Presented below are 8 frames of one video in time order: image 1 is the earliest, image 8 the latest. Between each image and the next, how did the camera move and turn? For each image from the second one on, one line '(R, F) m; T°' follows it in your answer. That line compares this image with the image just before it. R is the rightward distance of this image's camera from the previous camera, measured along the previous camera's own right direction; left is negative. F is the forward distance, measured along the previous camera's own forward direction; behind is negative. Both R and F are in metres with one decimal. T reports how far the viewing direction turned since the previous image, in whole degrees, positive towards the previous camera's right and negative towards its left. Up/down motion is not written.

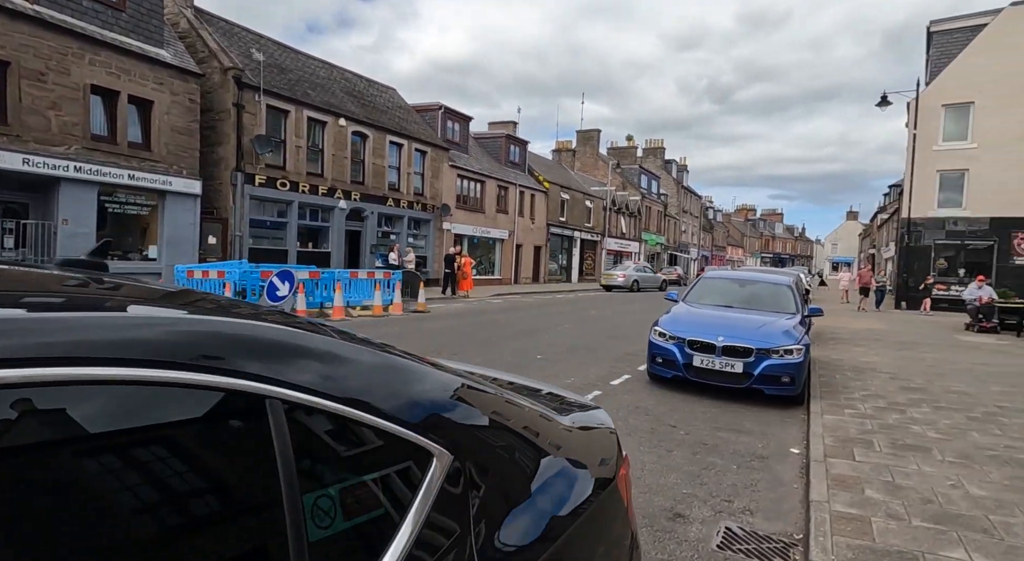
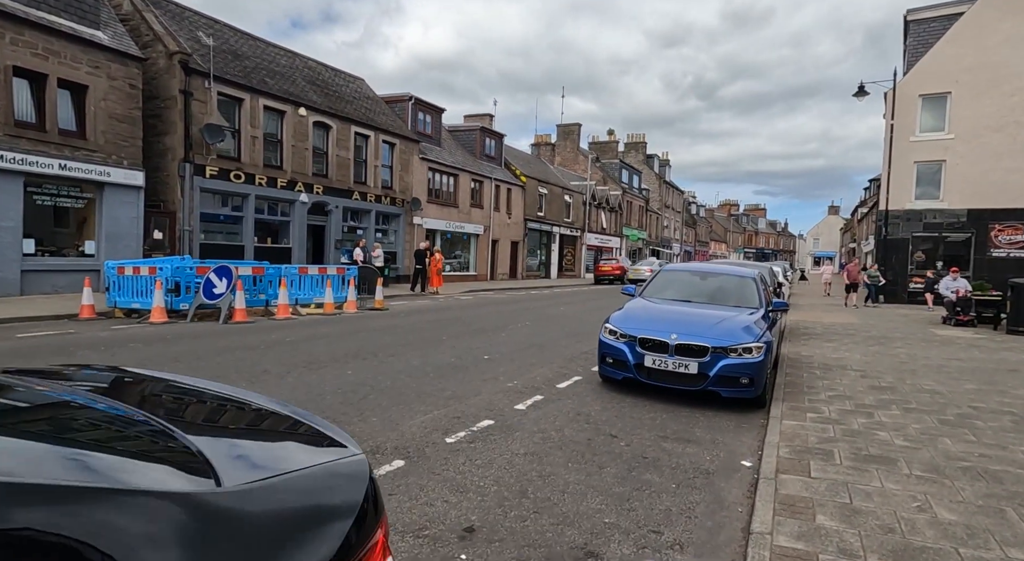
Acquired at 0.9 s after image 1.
(+0.6, +0.7) m; +1°
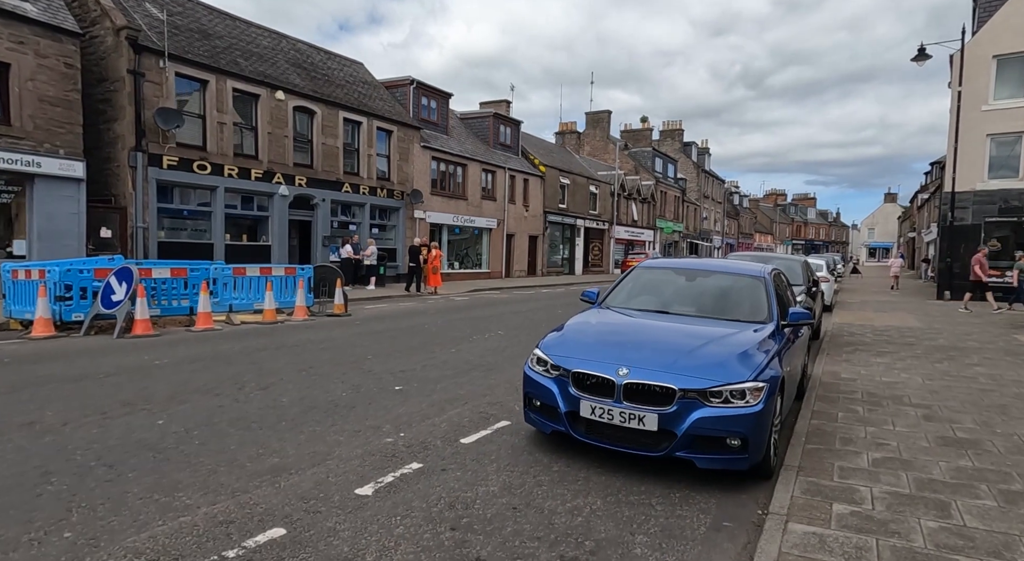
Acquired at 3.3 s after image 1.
(+1.3, +2.3) m; -4°
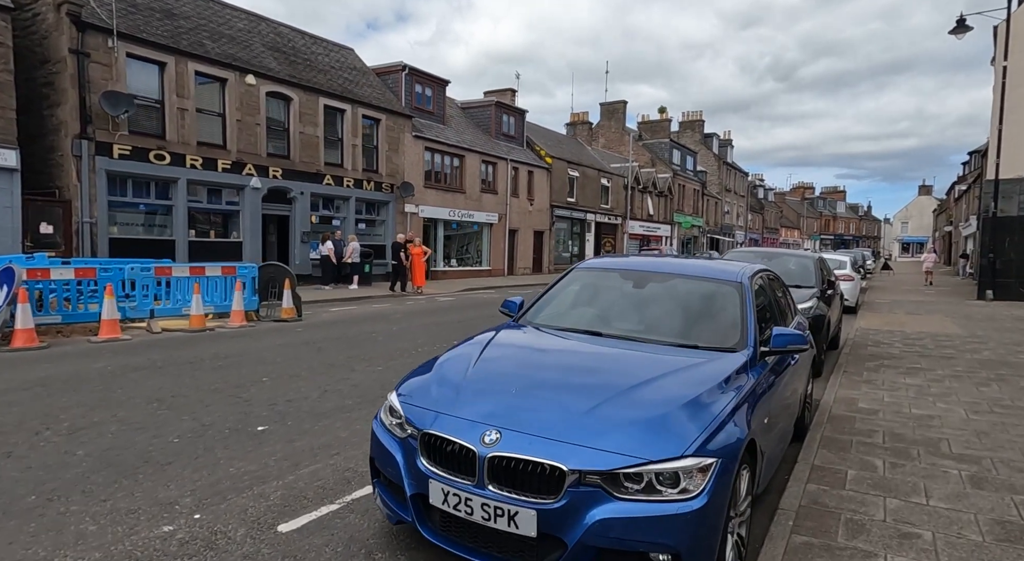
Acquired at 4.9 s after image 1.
(+1.0, +1.6) m; -2°
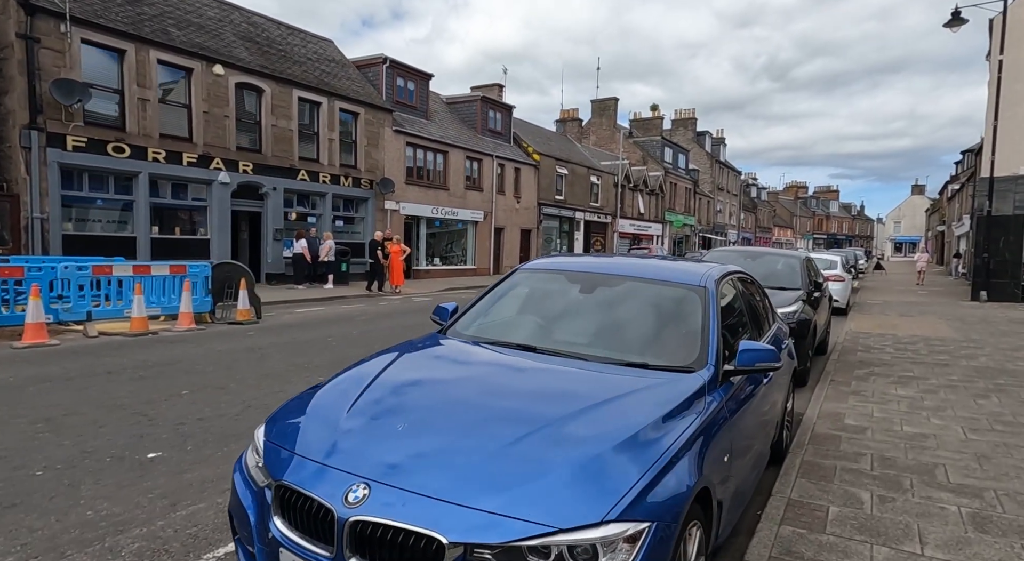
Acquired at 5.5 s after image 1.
(+0.4, +0.6) m; +1°
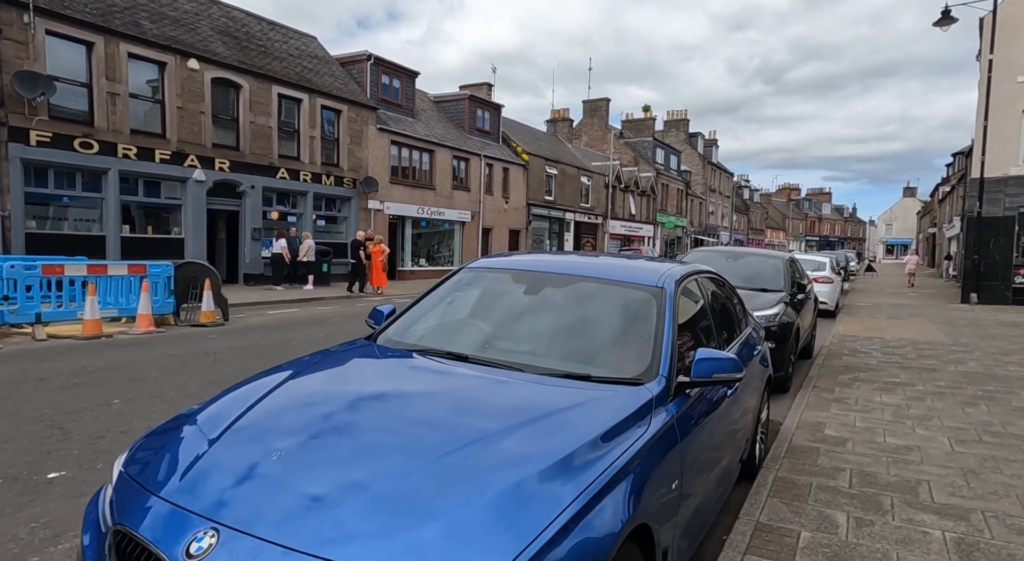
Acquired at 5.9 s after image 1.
(+0.3, +0.4) m; +1°
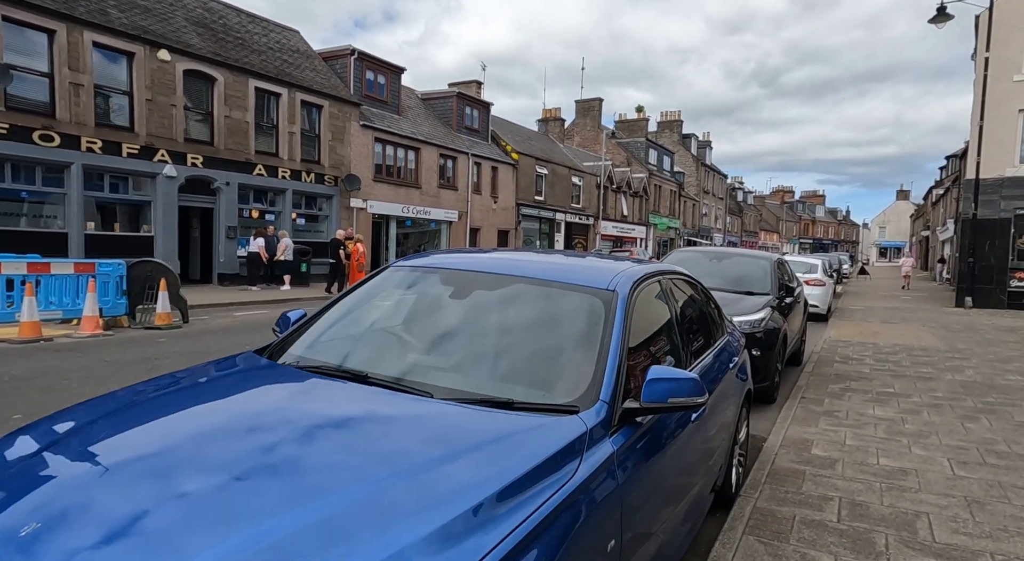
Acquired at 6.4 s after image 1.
(+0.3, +0.5) m; 0°
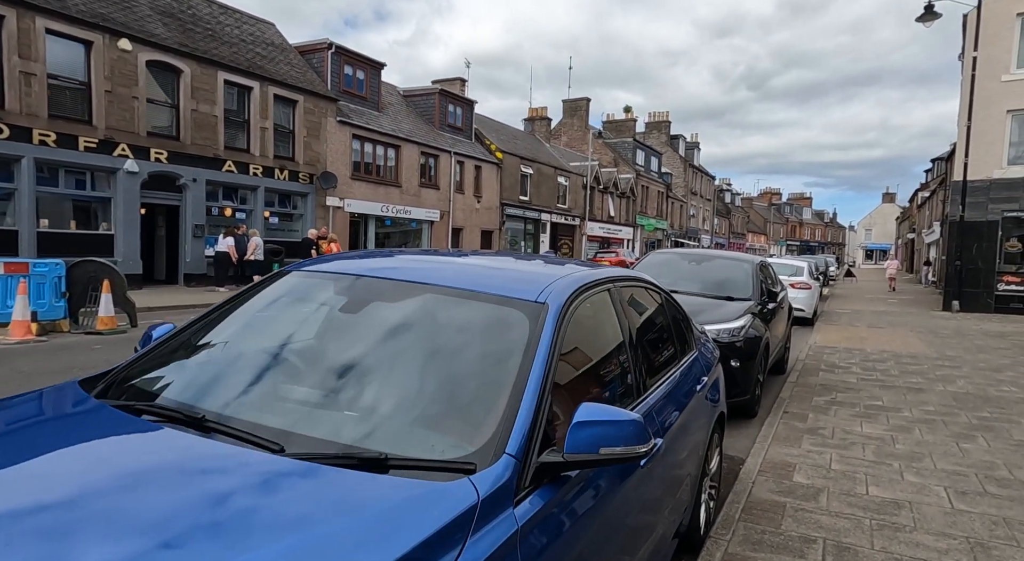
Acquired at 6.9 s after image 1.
(+0.3, +0.6) m; +1°
